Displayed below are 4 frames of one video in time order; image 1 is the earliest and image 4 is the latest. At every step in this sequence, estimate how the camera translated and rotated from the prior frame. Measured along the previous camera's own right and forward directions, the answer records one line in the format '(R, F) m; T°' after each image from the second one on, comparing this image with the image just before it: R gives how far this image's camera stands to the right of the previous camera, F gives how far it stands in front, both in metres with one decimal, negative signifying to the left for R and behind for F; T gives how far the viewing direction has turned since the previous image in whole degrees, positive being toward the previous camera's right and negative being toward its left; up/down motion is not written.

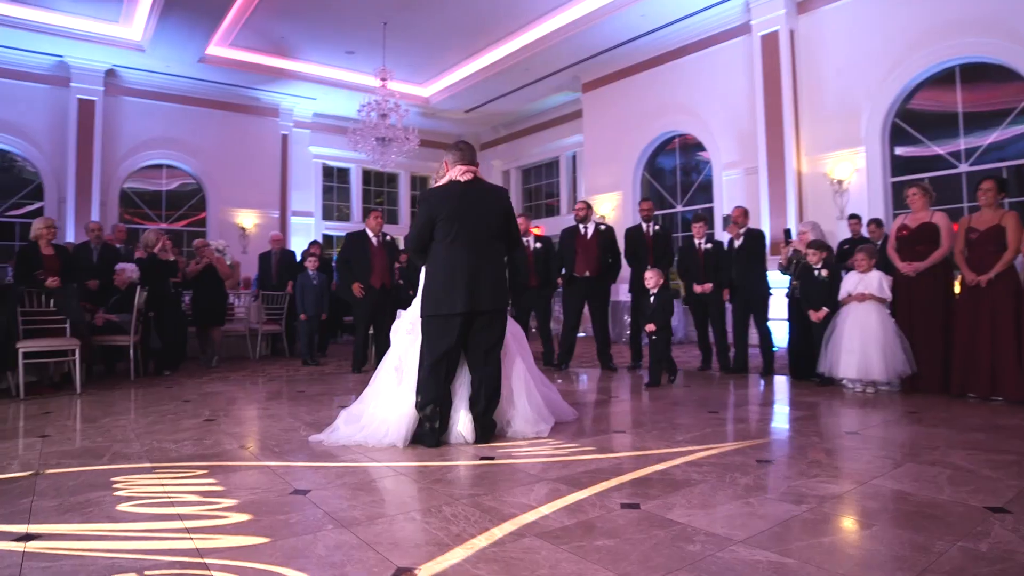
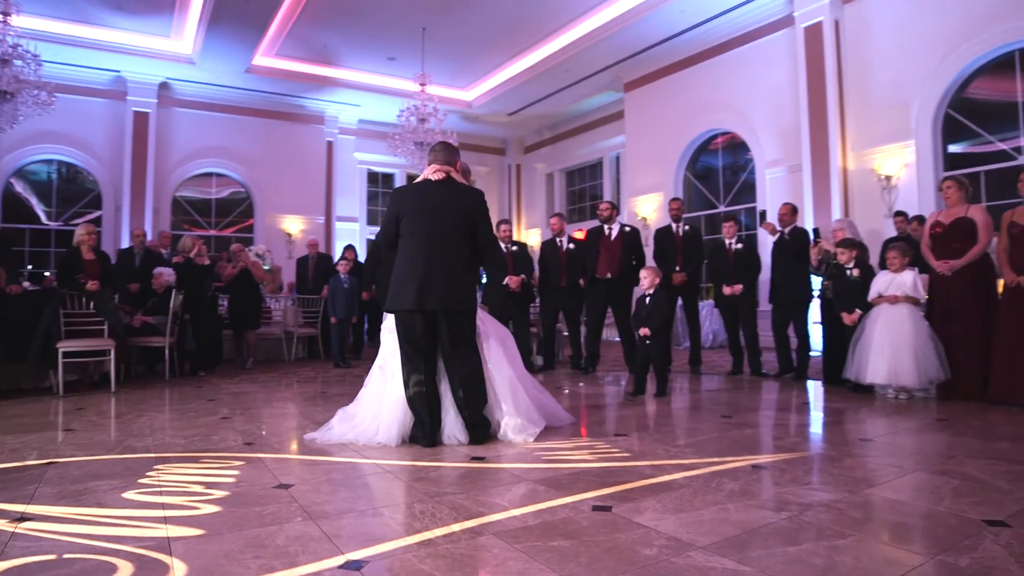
(+0.3, 0.0) m; -5°
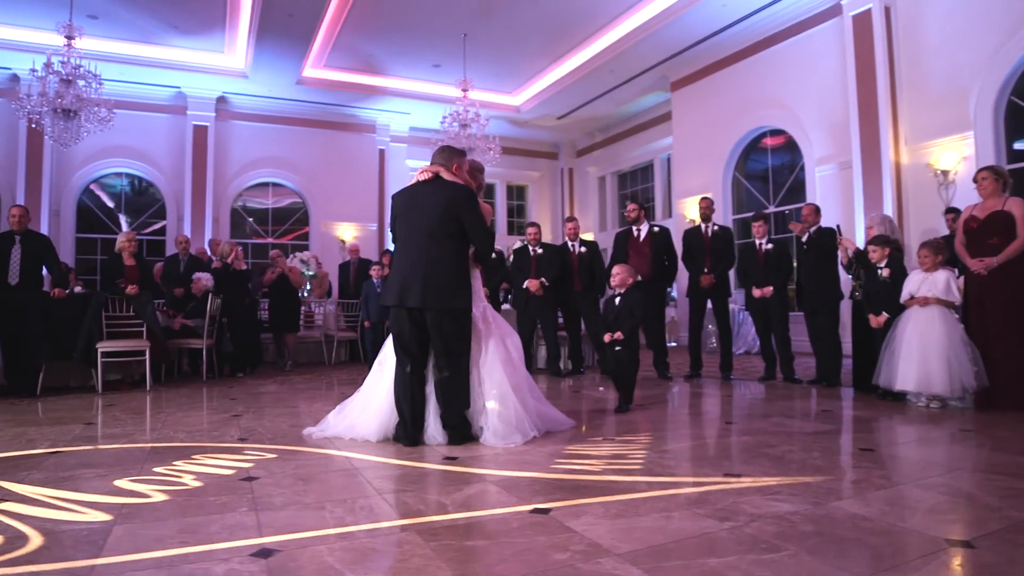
(+0.4, +0.1) m; -6°
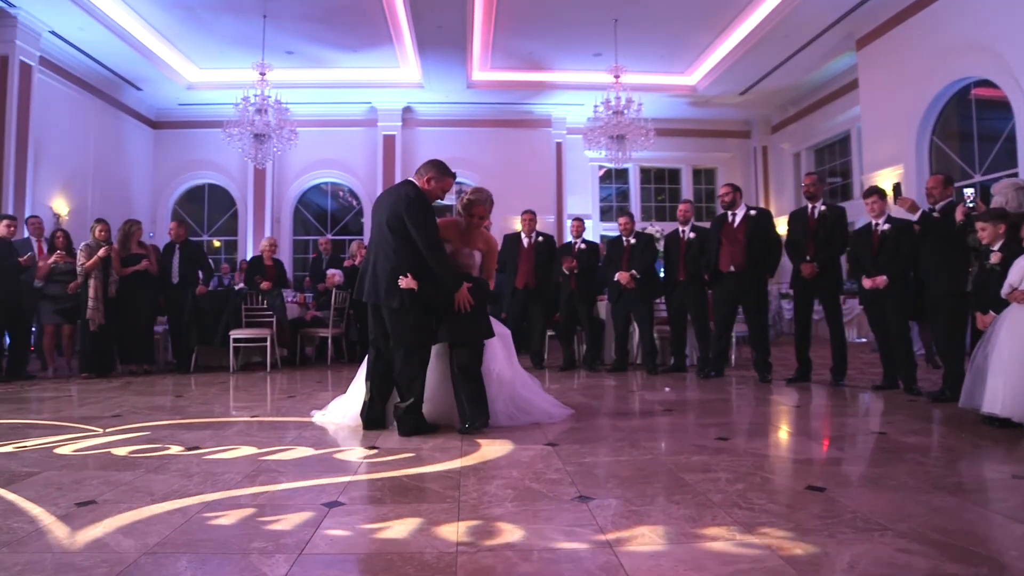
(+1.3, +0.4) m; -21°
